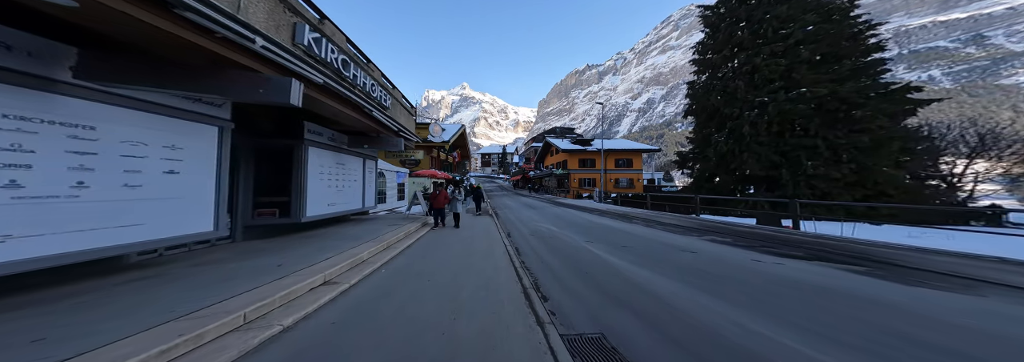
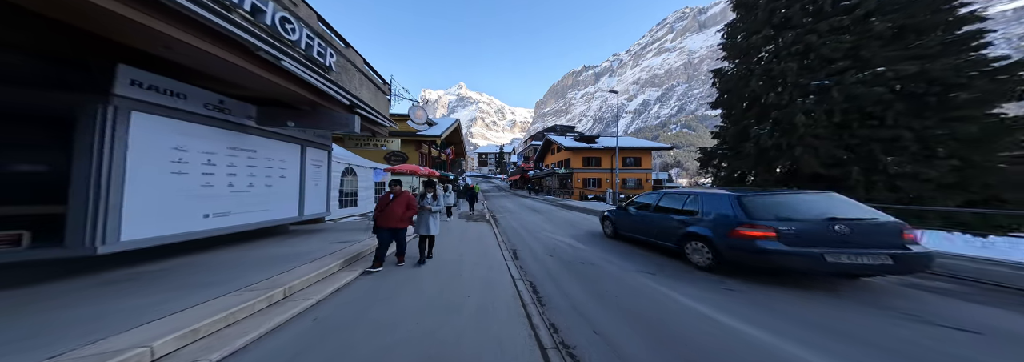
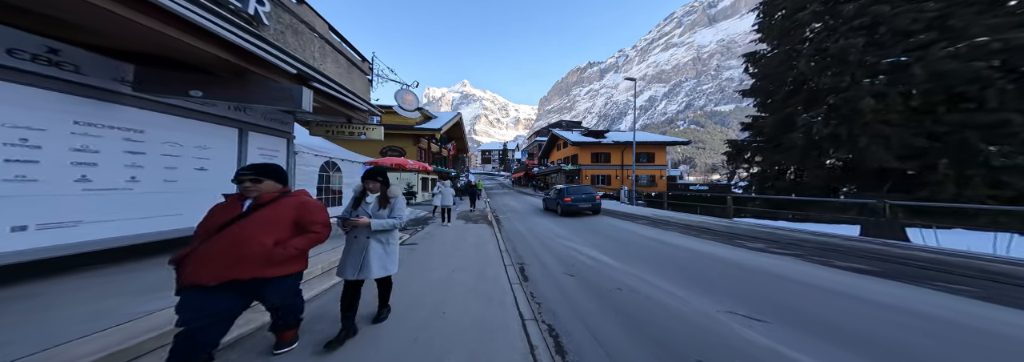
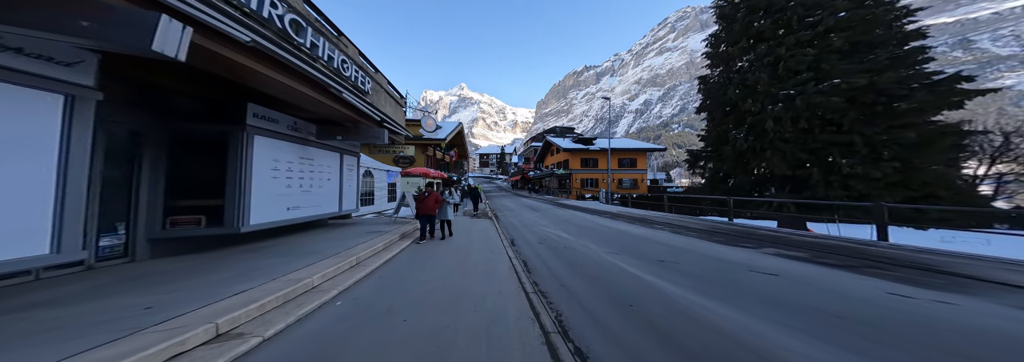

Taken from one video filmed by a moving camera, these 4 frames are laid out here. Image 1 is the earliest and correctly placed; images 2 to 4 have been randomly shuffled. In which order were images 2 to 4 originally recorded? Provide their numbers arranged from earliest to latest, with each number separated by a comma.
4, 2, 3
